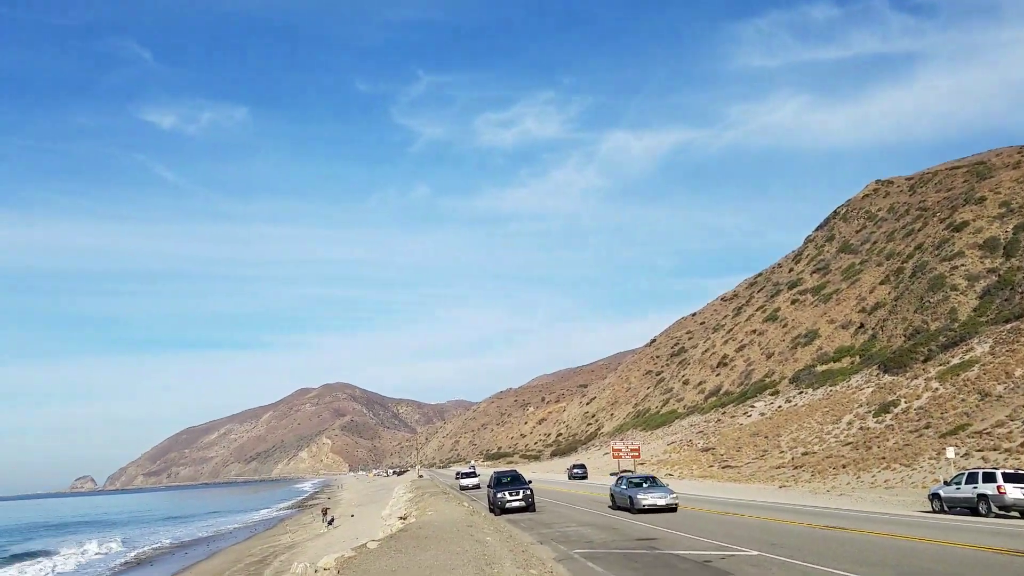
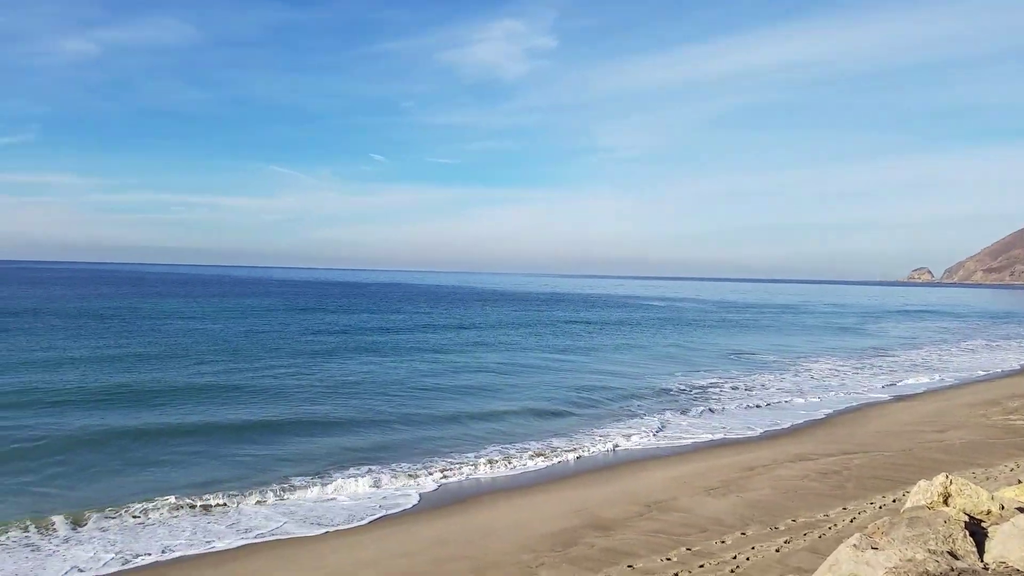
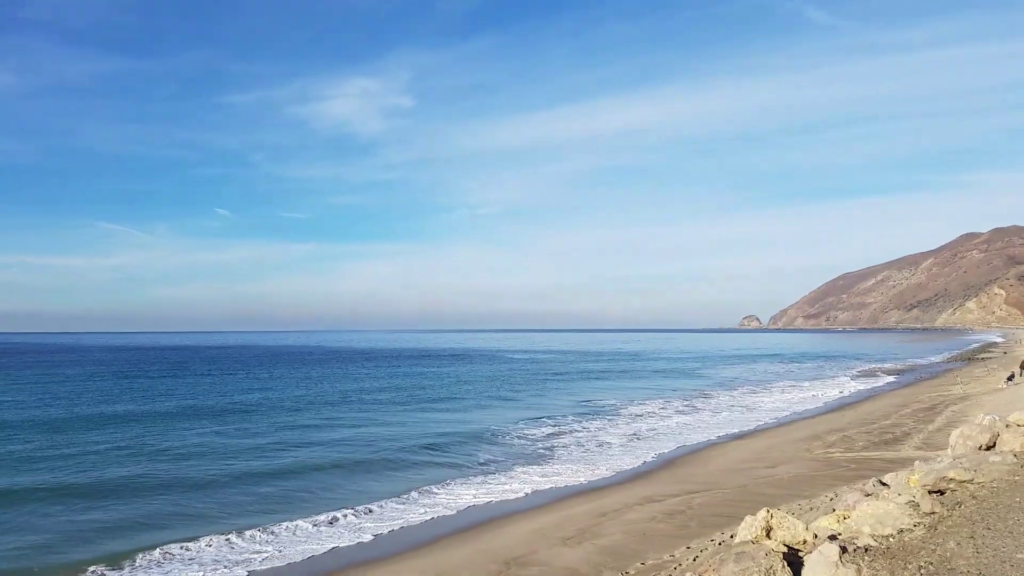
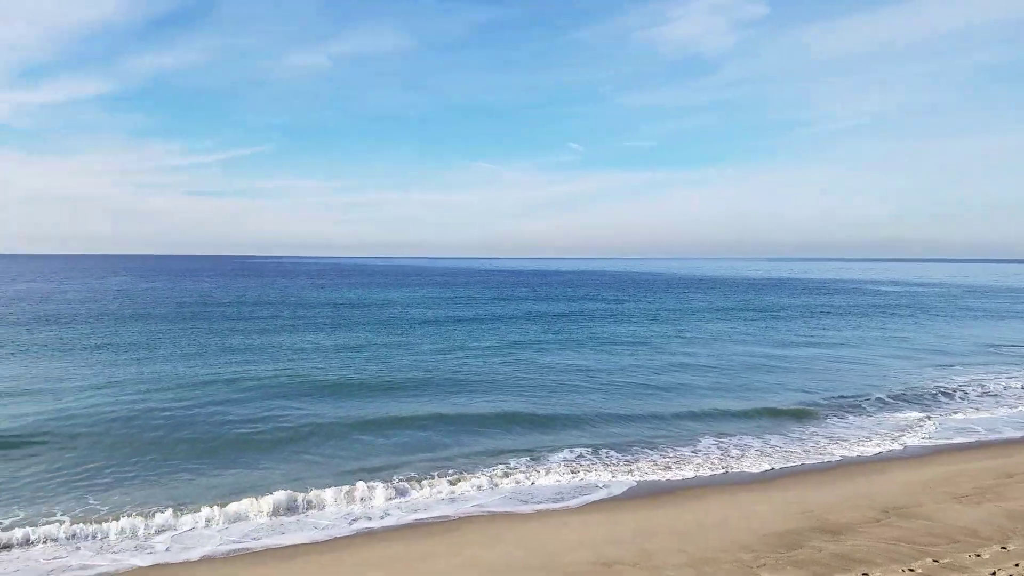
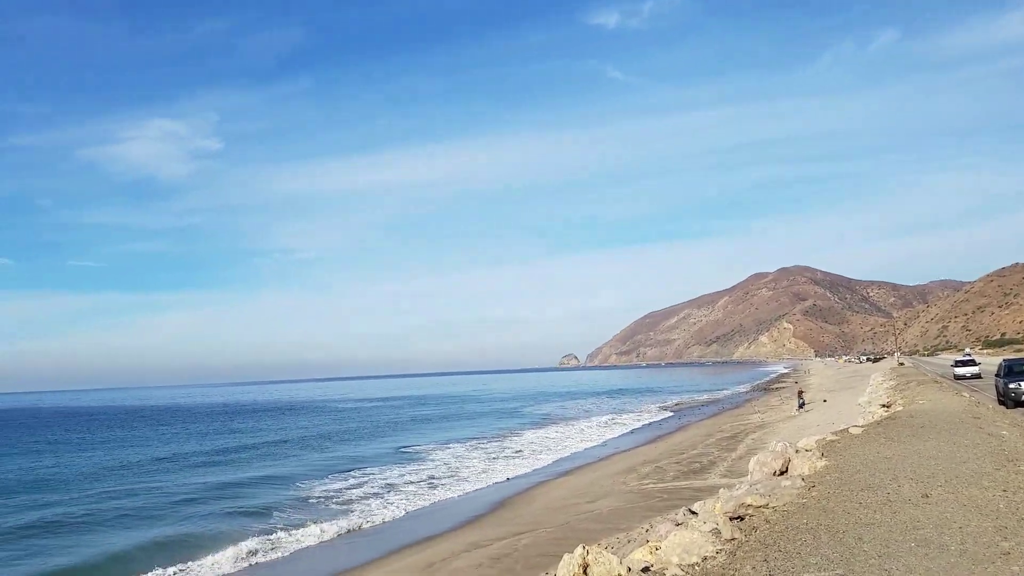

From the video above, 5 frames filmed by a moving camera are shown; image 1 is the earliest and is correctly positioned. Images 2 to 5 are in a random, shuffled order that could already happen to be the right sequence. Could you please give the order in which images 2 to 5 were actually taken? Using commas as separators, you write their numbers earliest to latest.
5, 3, 2, 4
